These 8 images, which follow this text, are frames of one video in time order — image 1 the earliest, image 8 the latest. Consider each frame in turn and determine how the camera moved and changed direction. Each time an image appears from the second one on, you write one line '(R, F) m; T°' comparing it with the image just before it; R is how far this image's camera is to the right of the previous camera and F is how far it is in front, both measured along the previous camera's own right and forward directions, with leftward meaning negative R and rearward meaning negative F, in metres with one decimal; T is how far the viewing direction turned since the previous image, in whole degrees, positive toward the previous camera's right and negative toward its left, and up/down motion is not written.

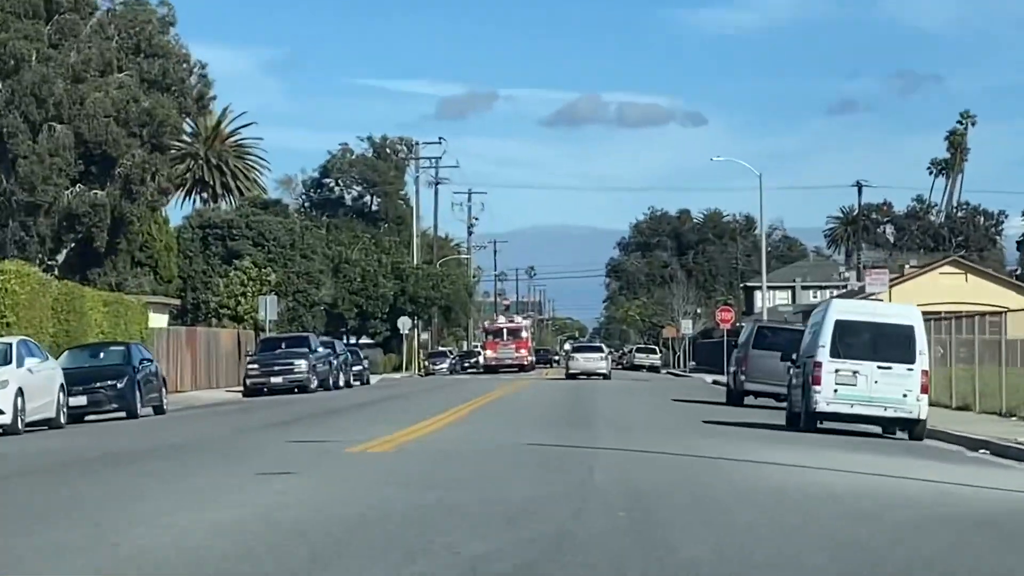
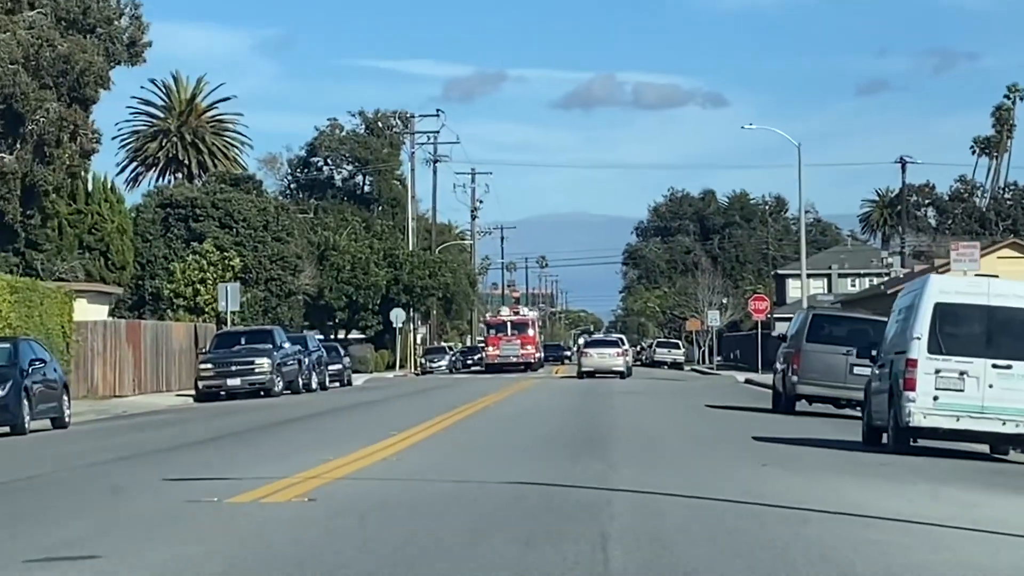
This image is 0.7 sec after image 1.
(+0.4, +10.4) m; 0°
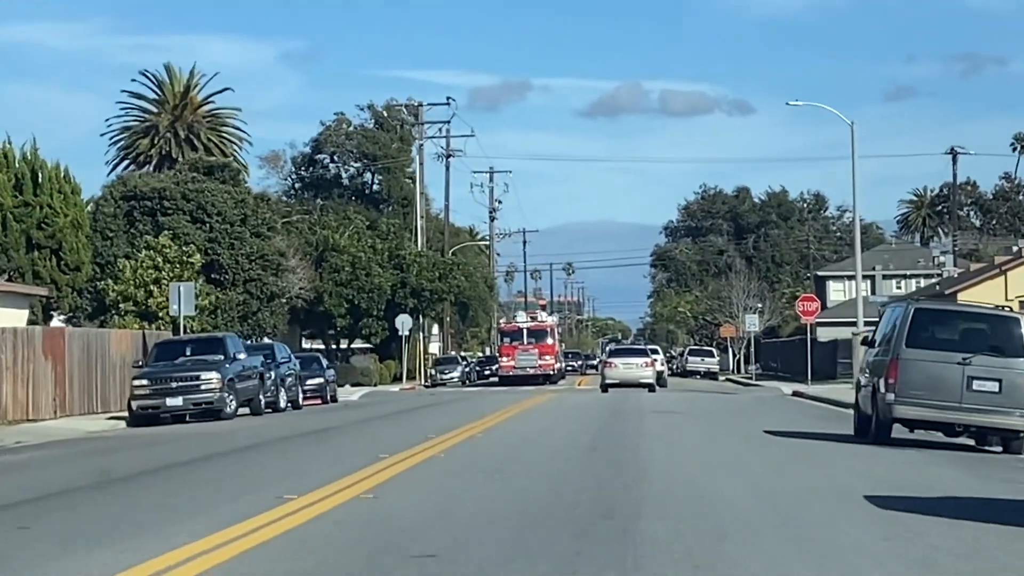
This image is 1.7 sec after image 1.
(+0.2, +6.8) m; -1°
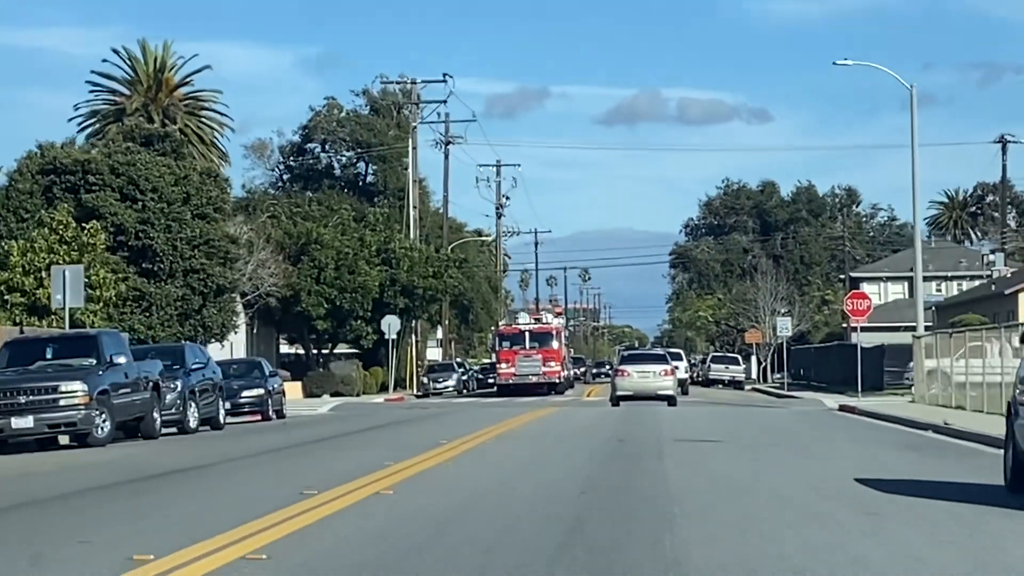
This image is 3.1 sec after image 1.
(+0.3, +7.8) m; 0°
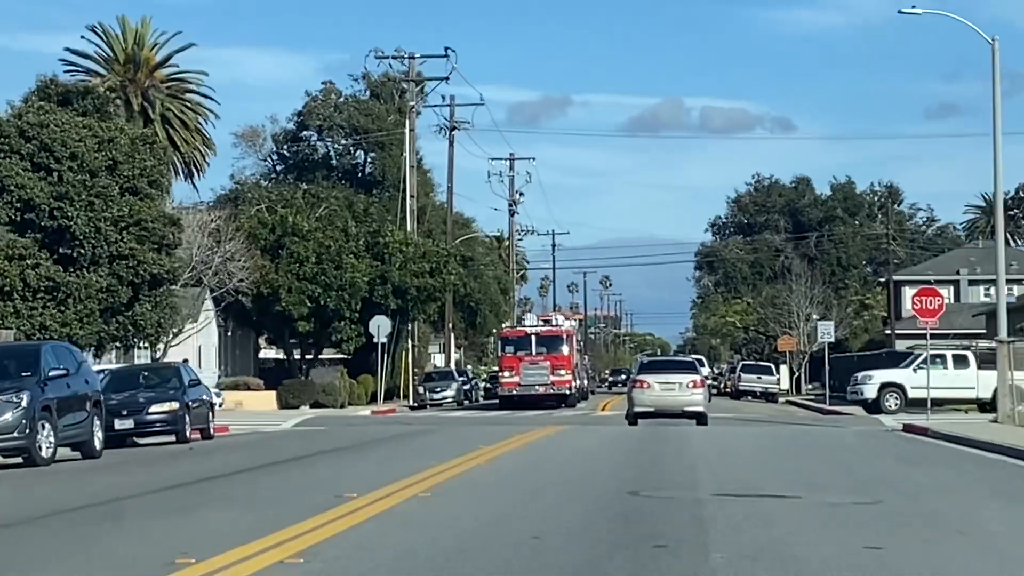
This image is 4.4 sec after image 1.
(+0.3, +7.1) m; 0°
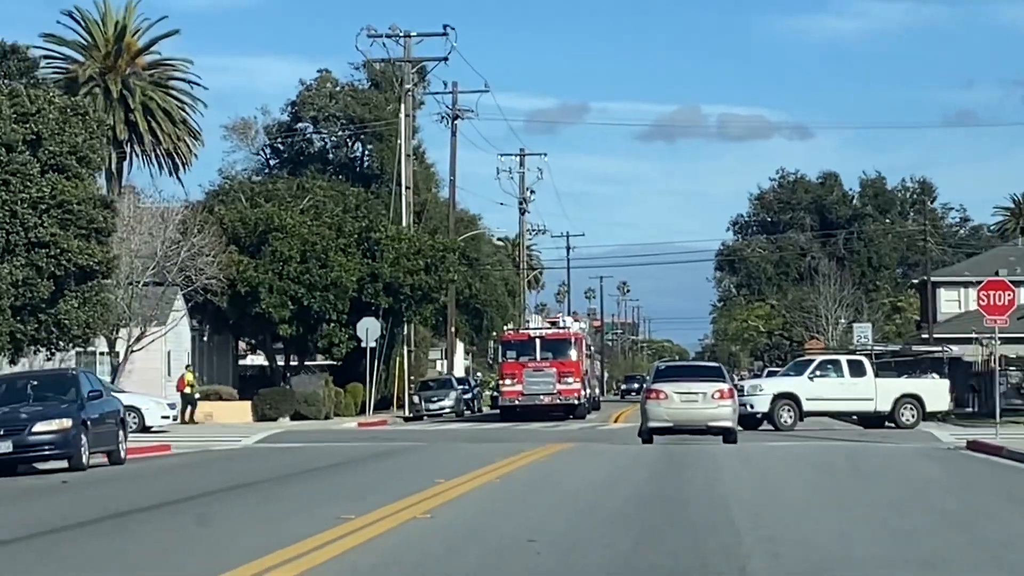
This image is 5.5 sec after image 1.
(+0.3, +5.1) m; 0°
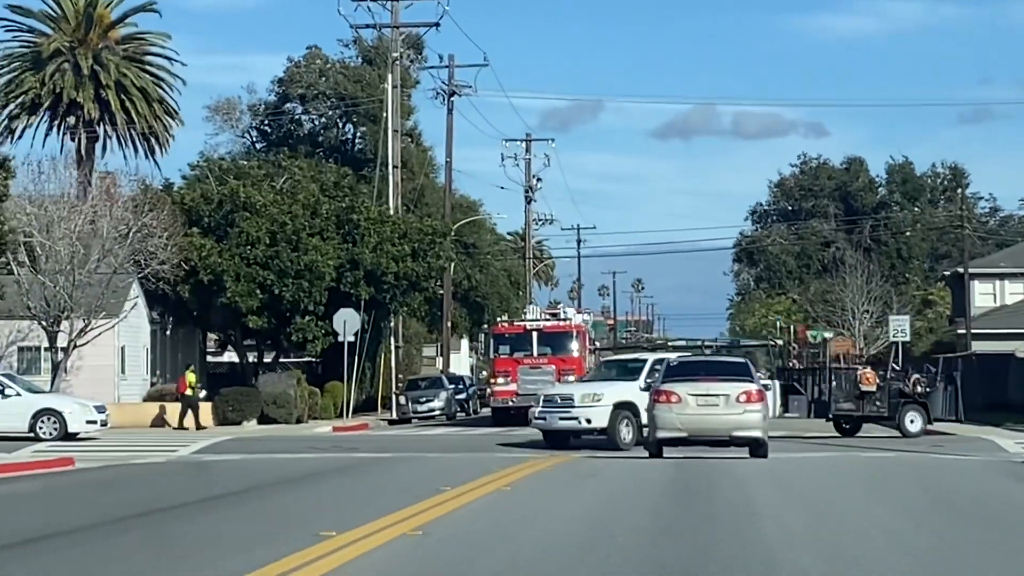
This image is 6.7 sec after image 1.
(+0.3, +5.1) m; 0°
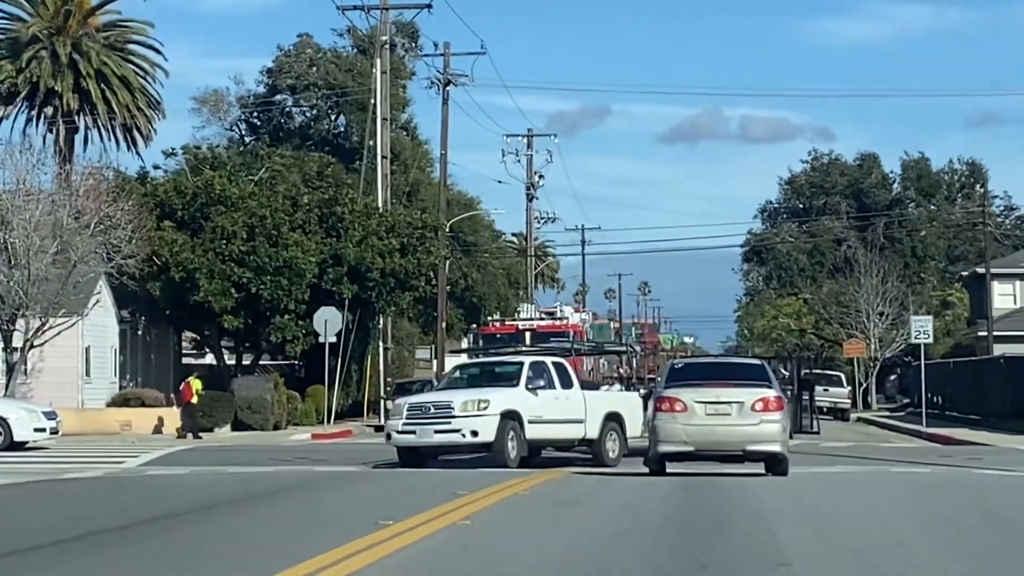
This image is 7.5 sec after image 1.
(+0.2, +2.9) m; 0°
